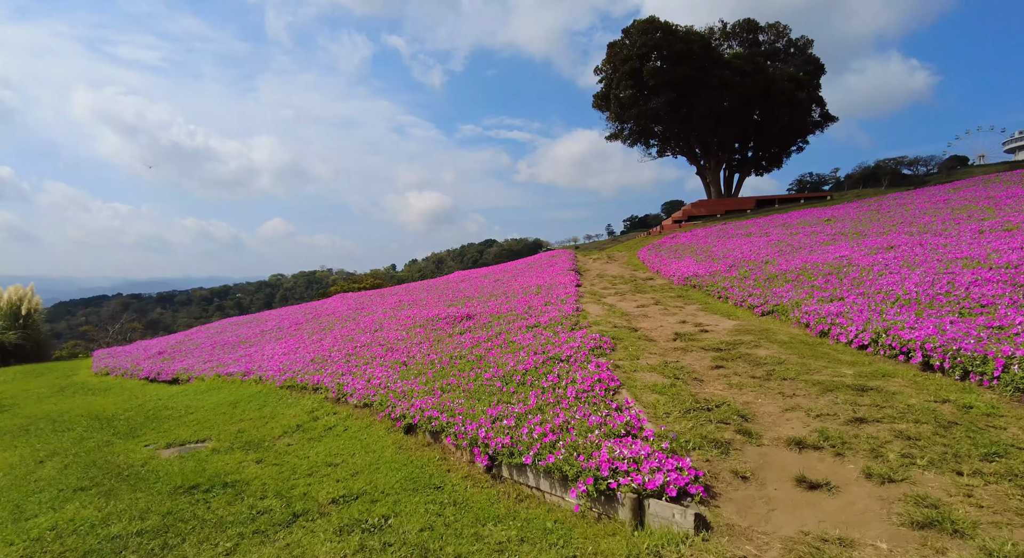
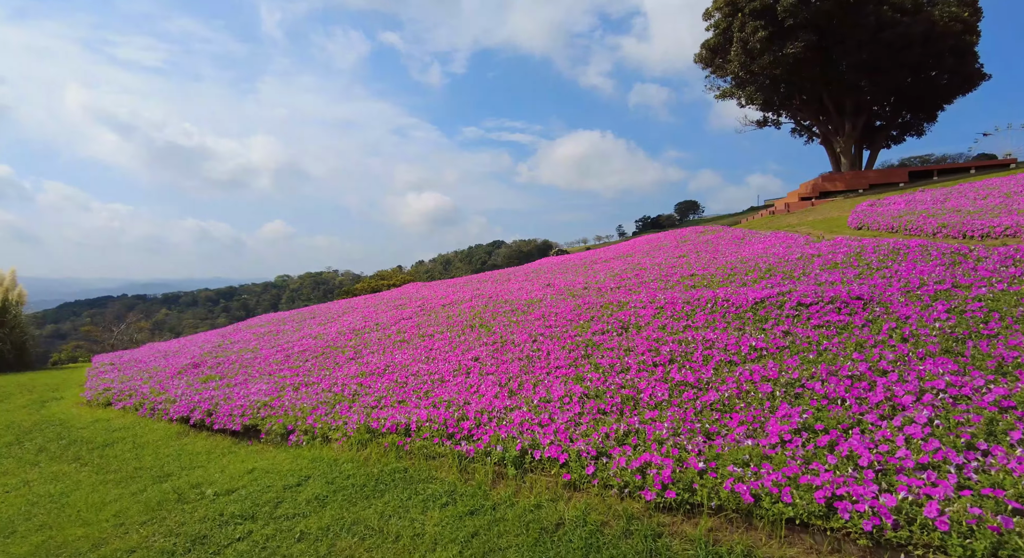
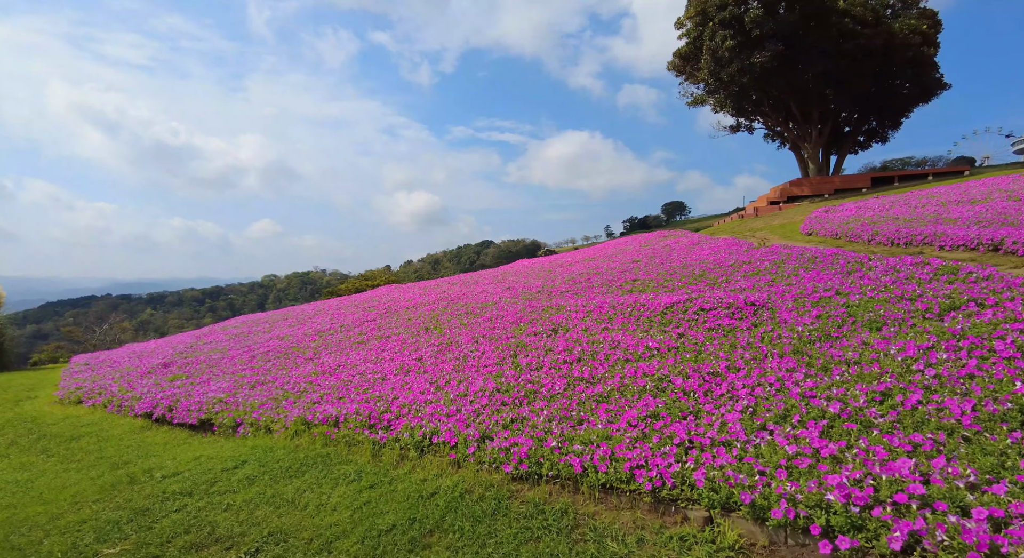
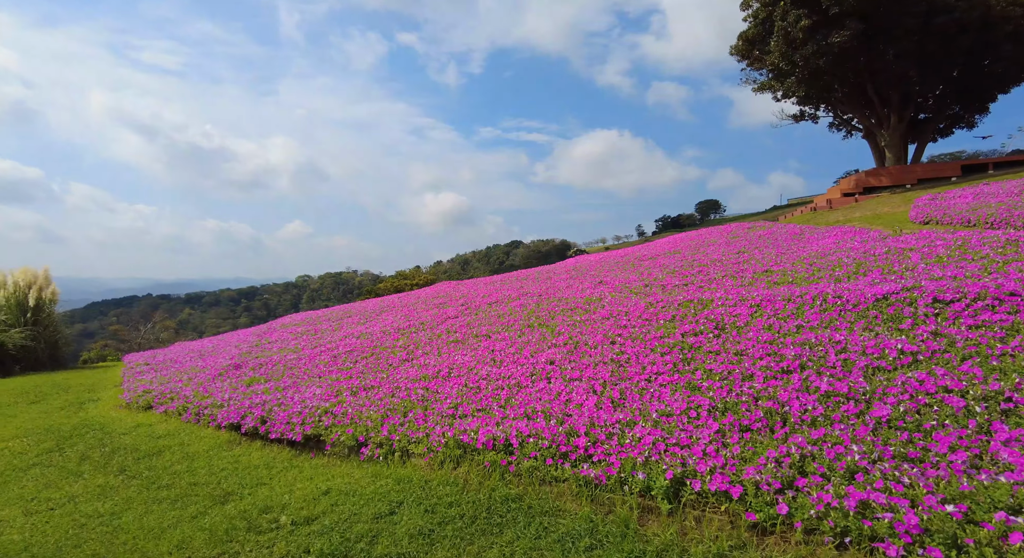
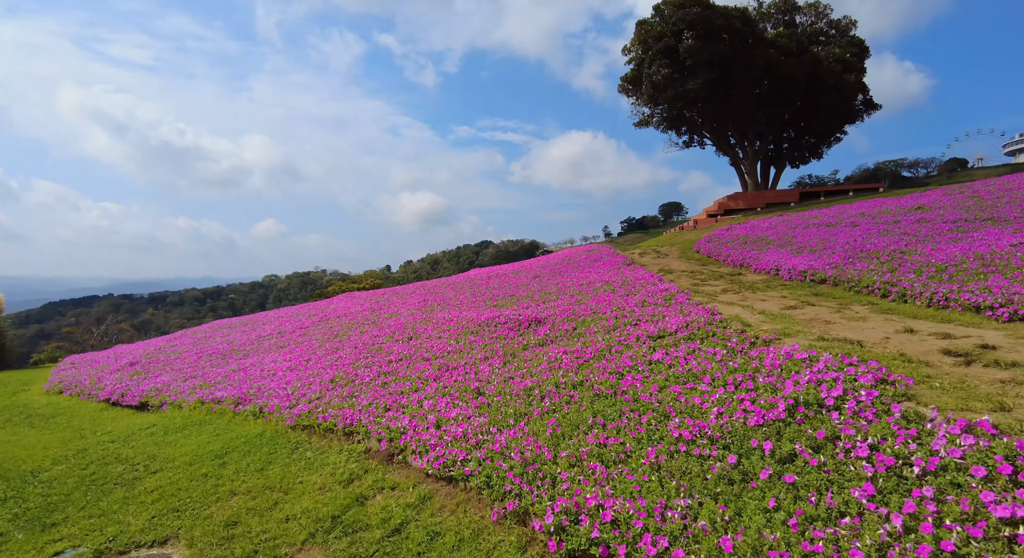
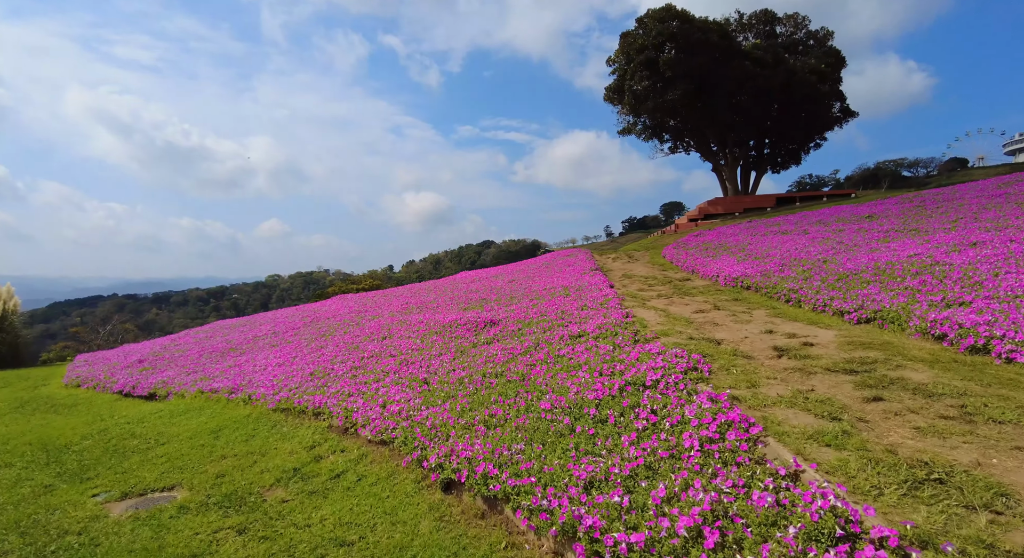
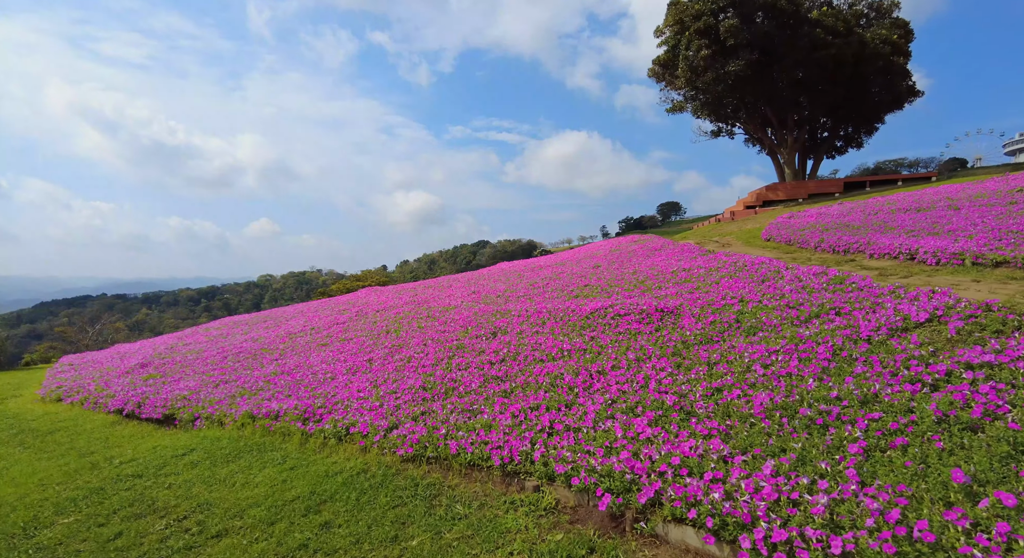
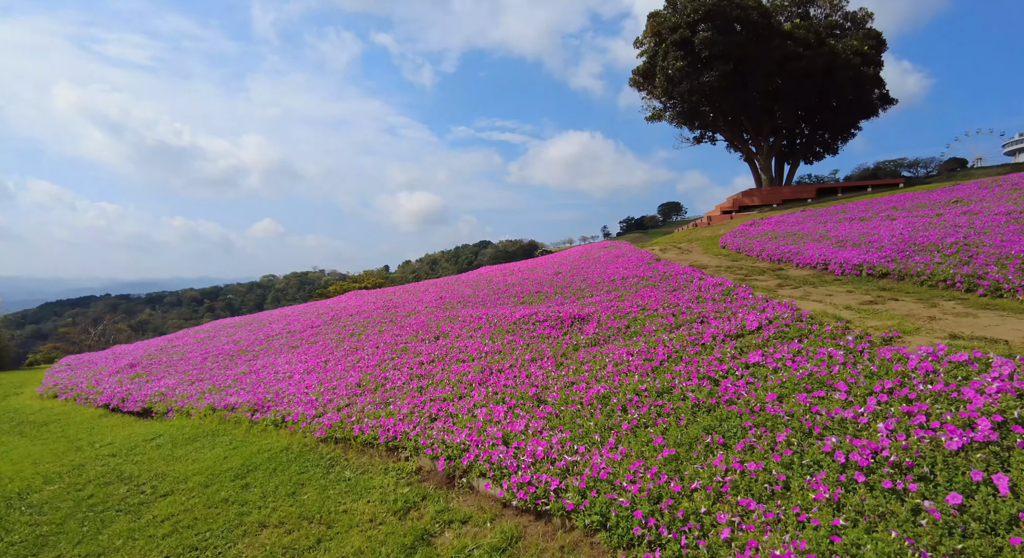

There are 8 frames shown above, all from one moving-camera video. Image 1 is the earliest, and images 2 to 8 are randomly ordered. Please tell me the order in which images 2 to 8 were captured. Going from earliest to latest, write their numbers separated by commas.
6, 5, 8, 7, 3, 2, 4
